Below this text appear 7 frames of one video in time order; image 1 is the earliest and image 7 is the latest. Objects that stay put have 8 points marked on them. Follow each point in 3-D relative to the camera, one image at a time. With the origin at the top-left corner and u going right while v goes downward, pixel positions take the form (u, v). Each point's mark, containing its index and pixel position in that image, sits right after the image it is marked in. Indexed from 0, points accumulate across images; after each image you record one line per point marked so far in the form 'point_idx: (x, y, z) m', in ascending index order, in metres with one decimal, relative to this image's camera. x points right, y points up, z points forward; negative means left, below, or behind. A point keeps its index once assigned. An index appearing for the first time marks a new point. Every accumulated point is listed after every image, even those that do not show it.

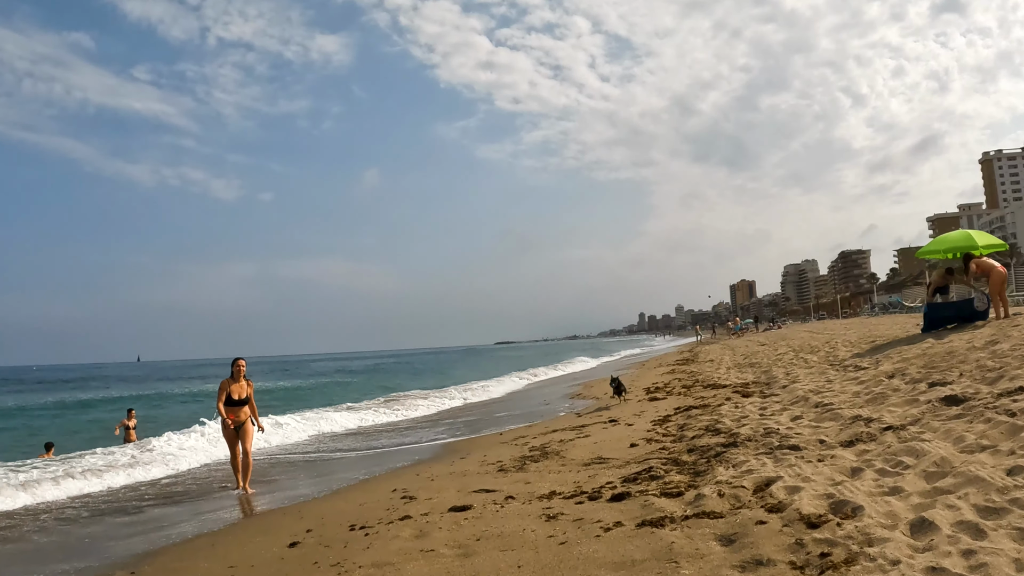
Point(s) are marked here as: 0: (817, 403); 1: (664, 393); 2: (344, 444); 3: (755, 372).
0: (+3.8, -1.4, +7.4) m
1: (+3.2, -2.2, +12.4) m
2: (-2.9, -2.8, +10.3) m
3: (+5.6, -1.9, +13.5) m
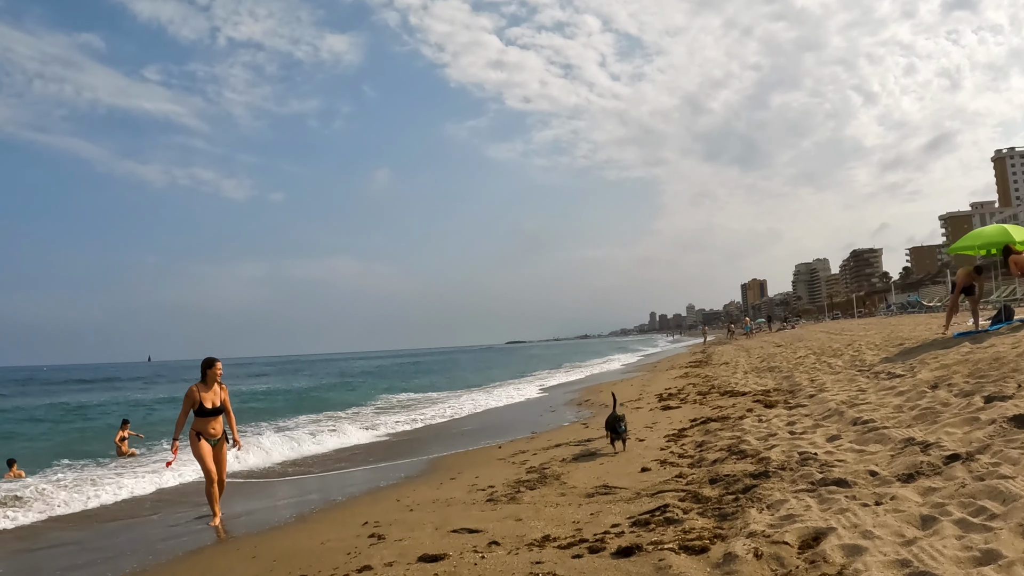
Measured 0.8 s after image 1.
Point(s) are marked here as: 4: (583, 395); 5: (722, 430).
0: (+3.8, -1.4, +6.5) m
1: (+3.3, -2.2, +11.5) m
2: (-2.9, -2.8, +9.5) m
3: (+5.7, -1.9, +12.6) m
4: (+1.9, -2.9, +15.5) m
5: (+2.5, -1.7, +7.1) m
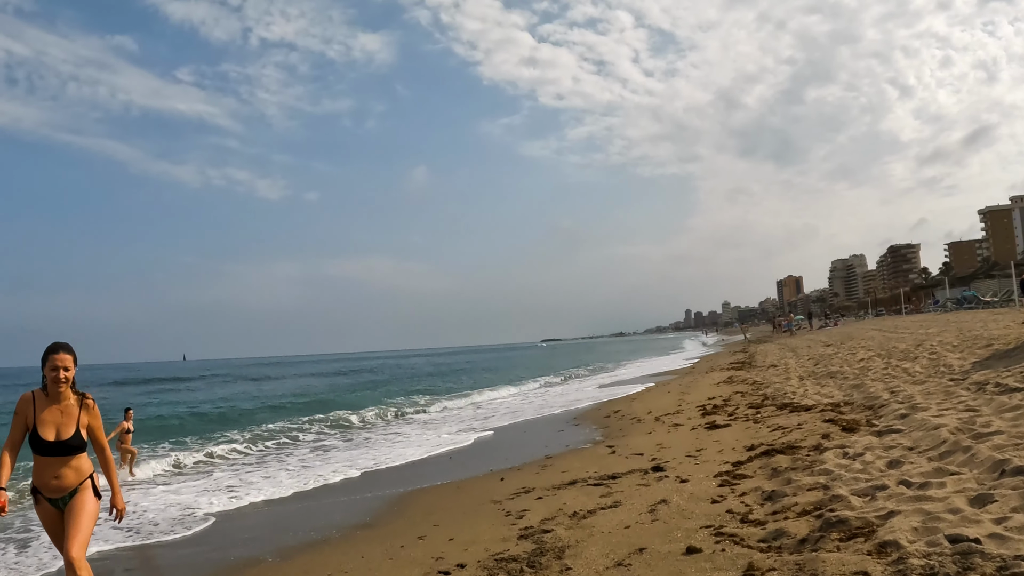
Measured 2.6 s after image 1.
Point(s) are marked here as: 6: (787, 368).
0: (+3.7, -1.3, +4.5) m
1: (+3.4, -2.1, +9.5) m
2: (-2.8, -2.7, +7.9) m
3: (+5.9, -1.8, +10.5) m
4: (+2.3, -2.7, +13.6) m
5: (+2.5, -1.6, +5.2) m
6: (+7.7, -2.2, +16.5) m
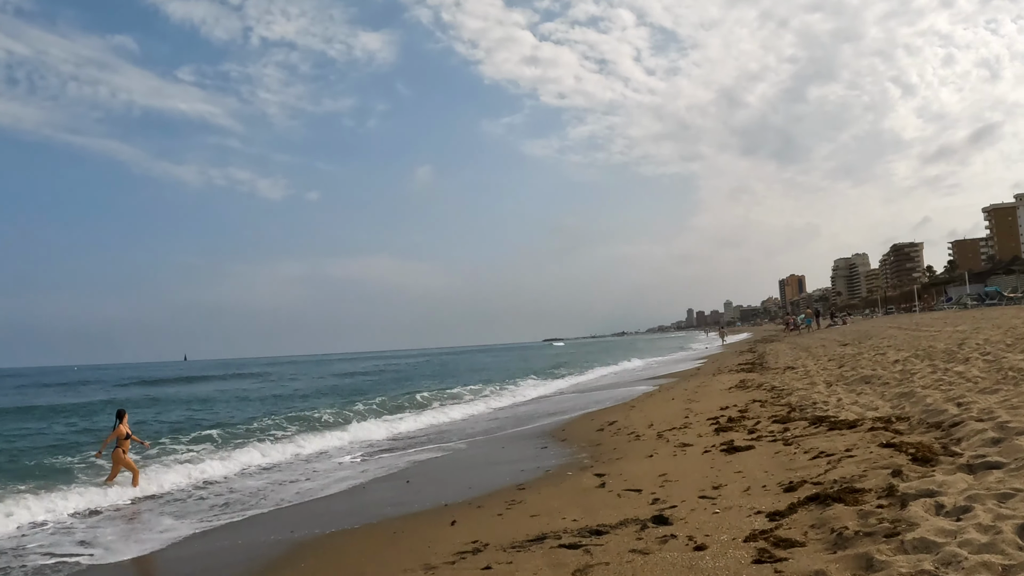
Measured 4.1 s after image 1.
0: (+3.2, -1.1, +2.6) m
1: (+3.0, -1.9, +7.6) m
2: (-3.3, -2.6, +6.0) m
3: (+5.5, -1.6, +8.6) m
4: (+1.9, -2.5, +11.7) m
5: (+2.1, -1.4, +3.3) m
6: (+7.3, -2.0, +14.6) m
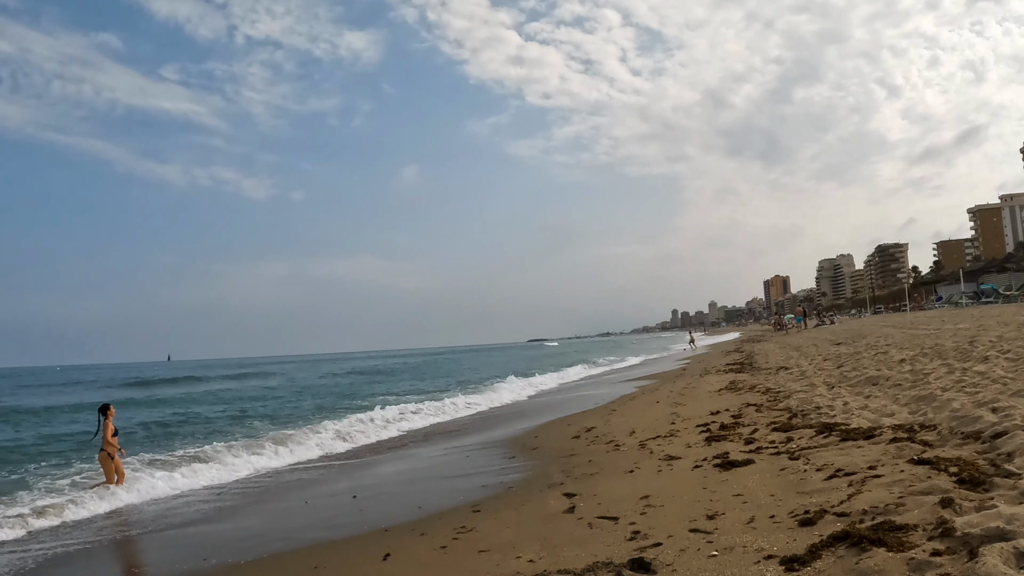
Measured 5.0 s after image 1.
0: (+2.9, -1.0, +1.5) m
1: (+2.5, -1.8, +6.5) m
2: (-3.7, -2.4, +4.8) m
3: (+5.0, -1.4, +7.6) m
4: (+1.3, -2.4, +10.6) m
5: (+1.7, -1.3, +2.2) m
6: (+6.7, -1.9, +13.6) m
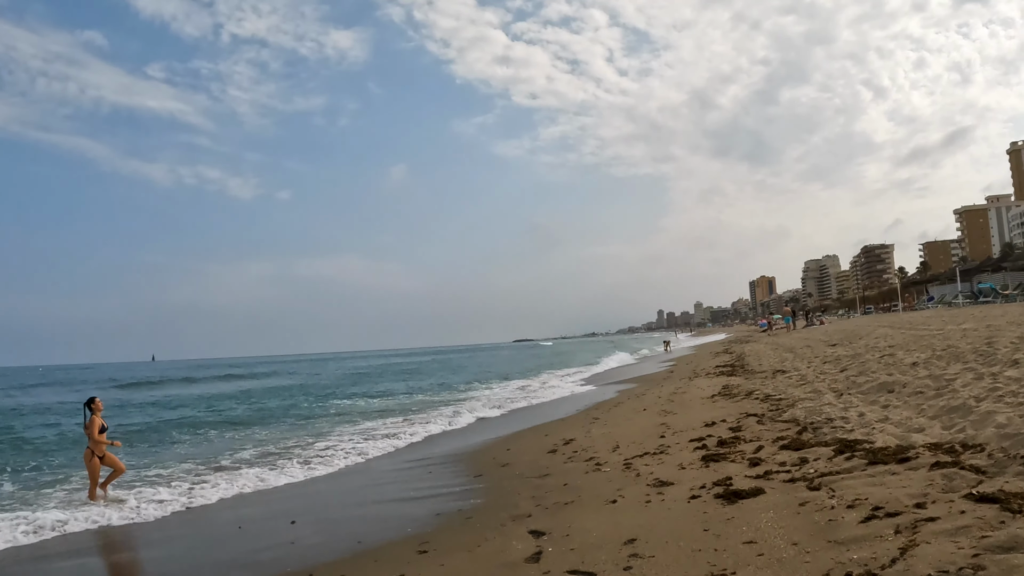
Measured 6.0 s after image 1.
0: (+2.6, -0.9, +0.4) m
1: (+2.2, -1.7, +5.4) m
2: (-4.0, -2.3, +3.5) m
3: (+4.6, -1.4, +6.5) m
4: (+0.9, -2.3, +9.4) m
5: (+1.4, -1.2, +1.1) m
6: (+6.2, -1.8, +12.6) m
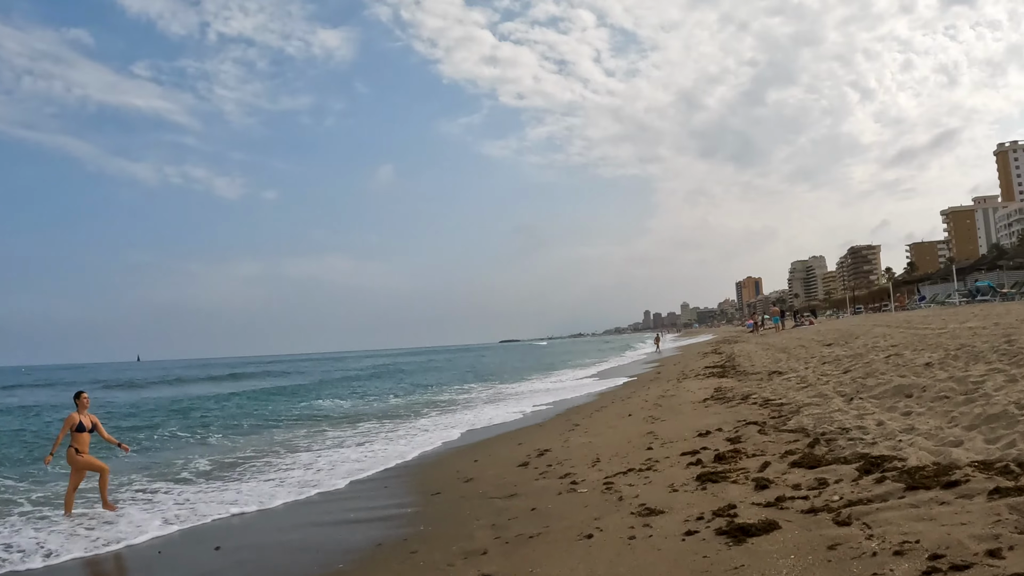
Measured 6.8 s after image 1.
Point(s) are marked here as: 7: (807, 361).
0: (+2.3, -0.8, -0.6) m
1: (+1.8, -1.6, +4.4) m
2: (-4.4, -2.2, +2.4) m
3: (+4.2, -1.2, +5.5) m
4: (+0.4, -2.2, +8.4) m
5: (+1.1, -1.0, 0.0) m
6: (+5.7, -1.7, +11.6) m
7: (+7.0, -1.8, +14.2) m
